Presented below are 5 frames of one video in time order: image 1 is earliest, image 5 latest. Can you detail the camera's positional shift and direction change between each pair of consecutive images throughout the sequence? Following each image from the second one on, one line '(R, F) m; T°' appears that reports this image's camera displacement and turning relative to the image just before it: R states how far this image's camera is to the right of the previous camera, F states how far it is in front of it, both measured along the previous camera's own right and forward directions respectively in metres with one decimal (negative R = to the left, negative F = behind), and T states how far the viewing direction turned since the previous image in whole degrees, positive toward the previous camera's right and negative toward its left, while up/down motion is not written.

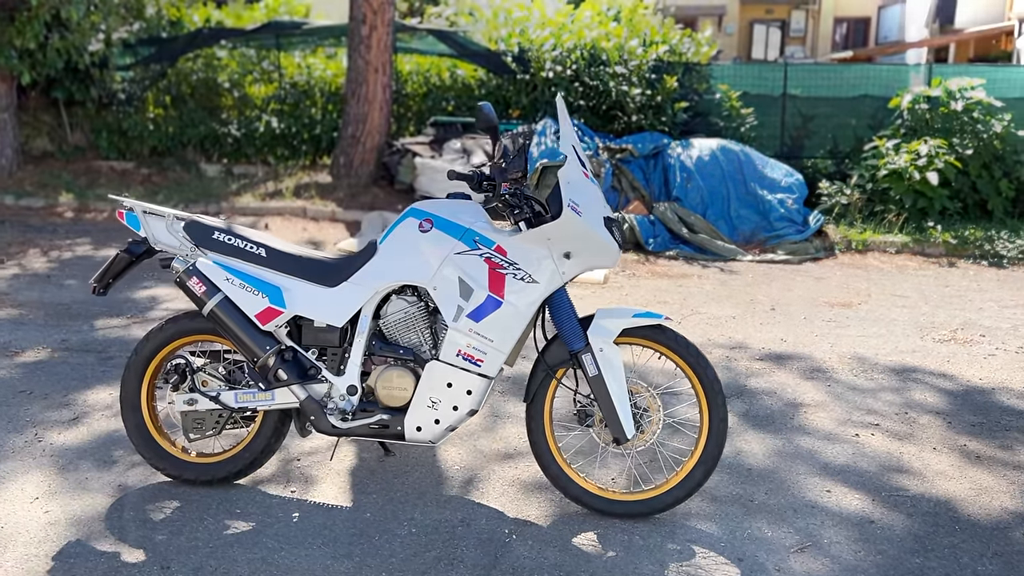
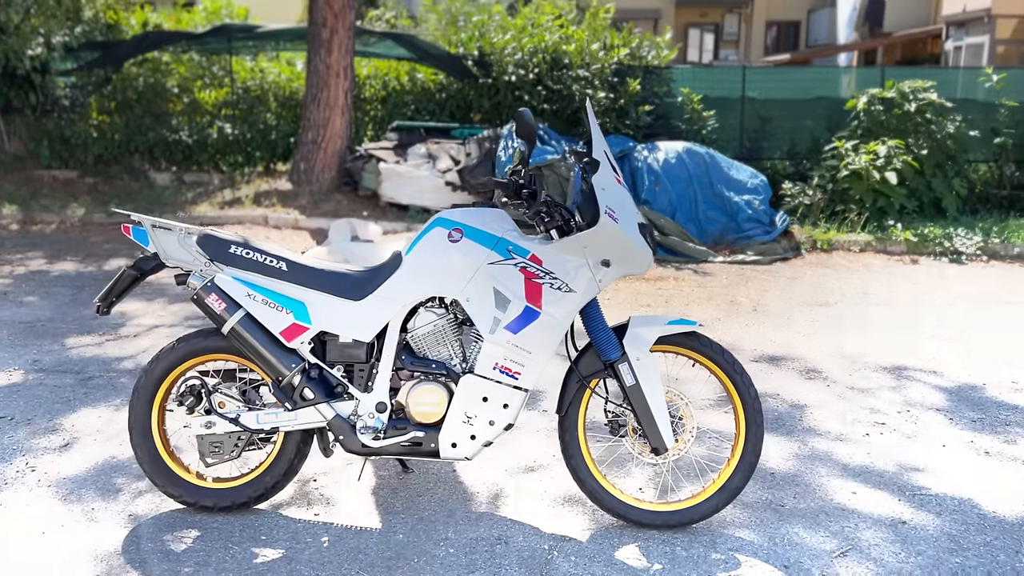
(-0.4, +0.1) m; +4°
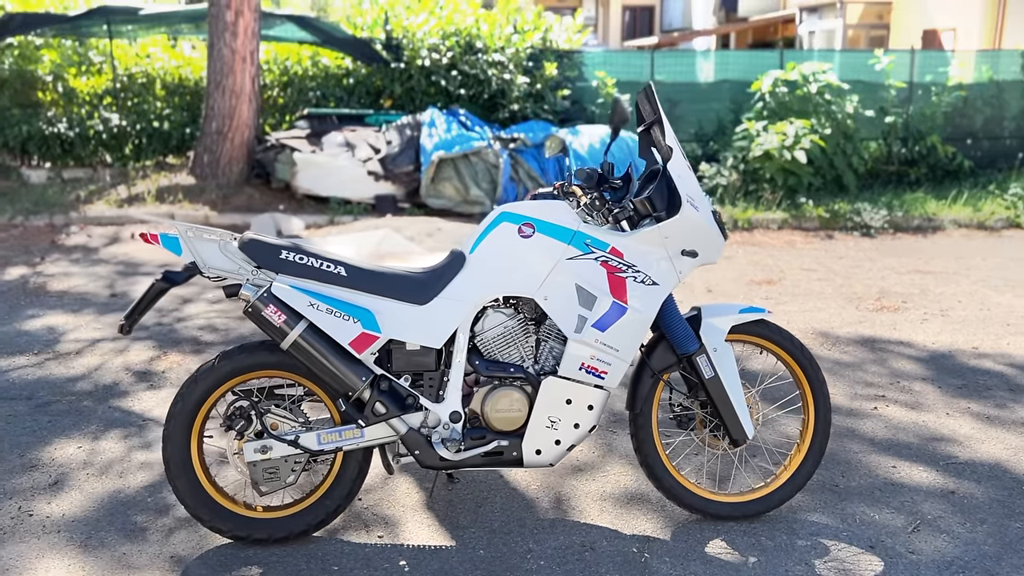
(-0.9, +0.3) m; +9°
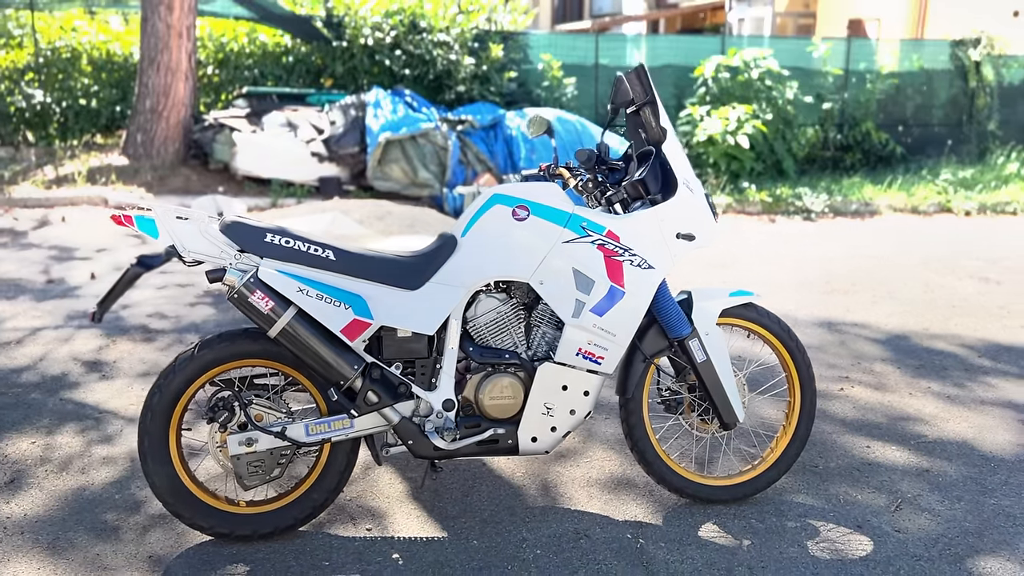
(-0.3, +0.1) m; +5°
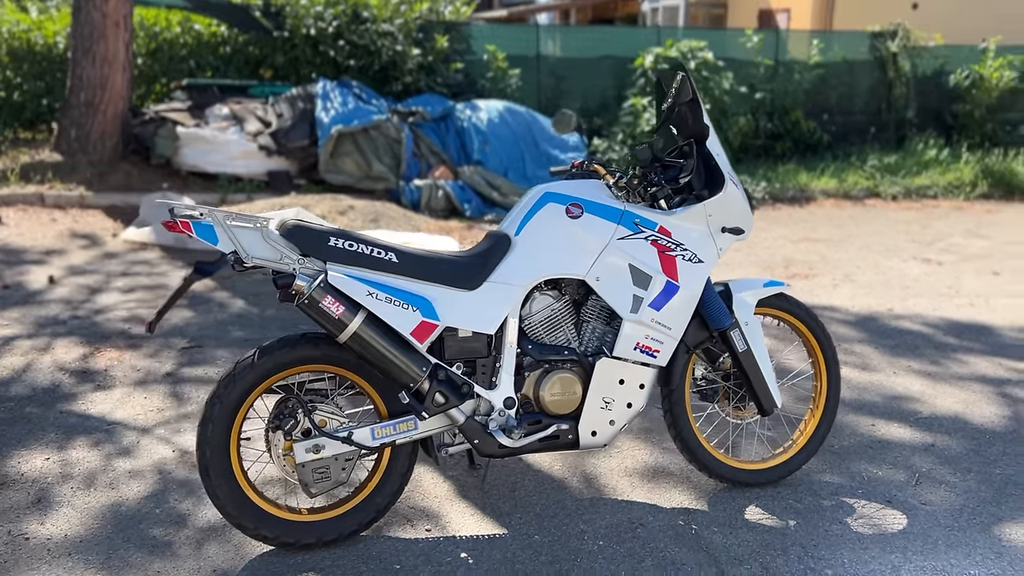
(-0.6, 0.0) m; +6°
